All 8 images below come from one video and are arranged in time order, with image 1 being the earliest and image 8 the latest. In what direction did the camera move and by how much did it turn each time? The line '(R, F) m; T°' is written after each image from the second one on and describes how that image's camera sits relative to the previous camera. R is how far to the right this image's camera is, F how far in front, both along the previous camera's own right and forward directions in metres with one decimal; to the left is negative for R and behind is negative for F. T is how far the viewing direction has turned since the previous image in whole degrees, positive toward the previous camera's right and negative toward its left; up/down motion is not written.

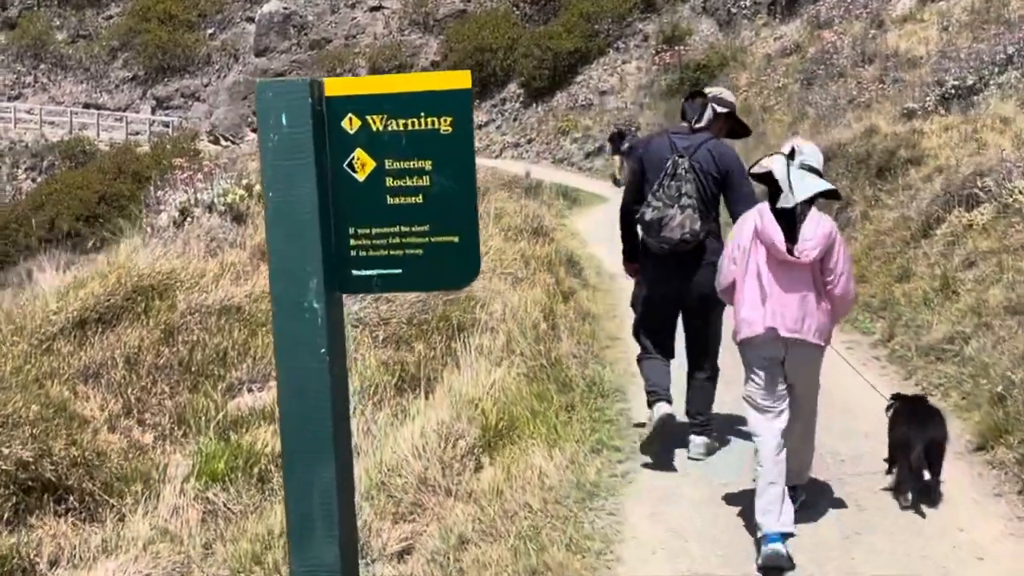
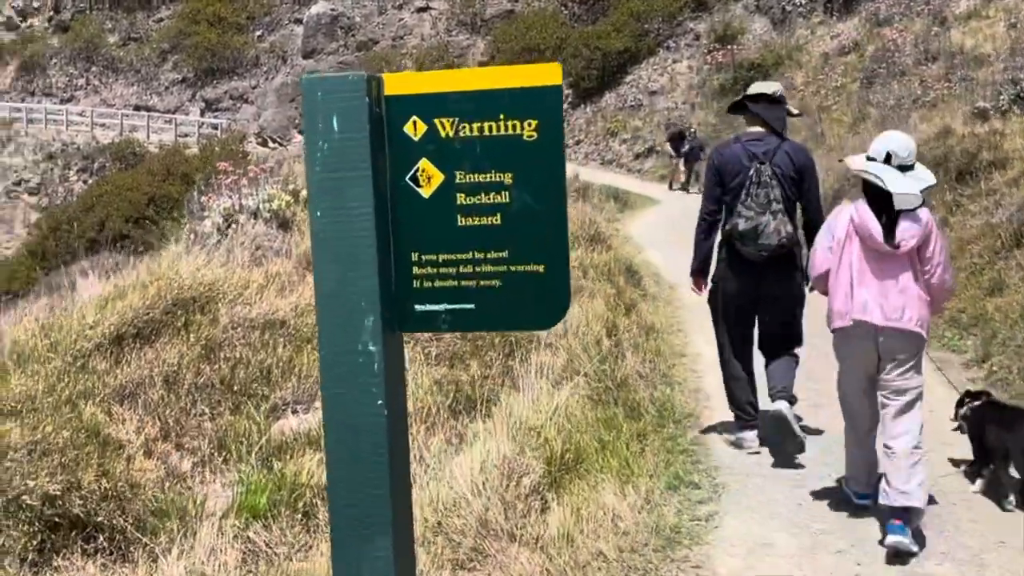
(-0.1, +0.5) m; -3°
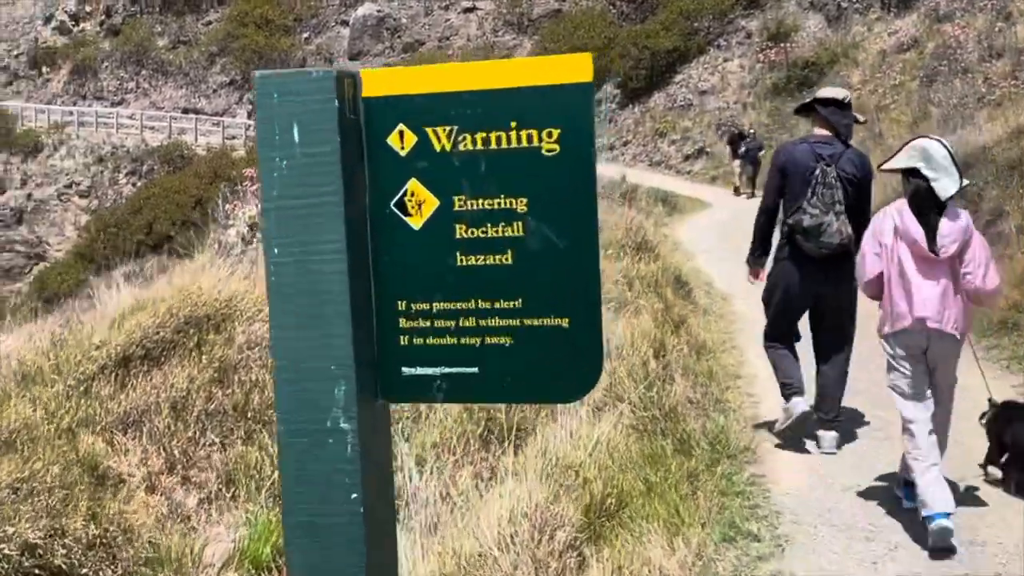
(+0.1, +0.5) m; -3°
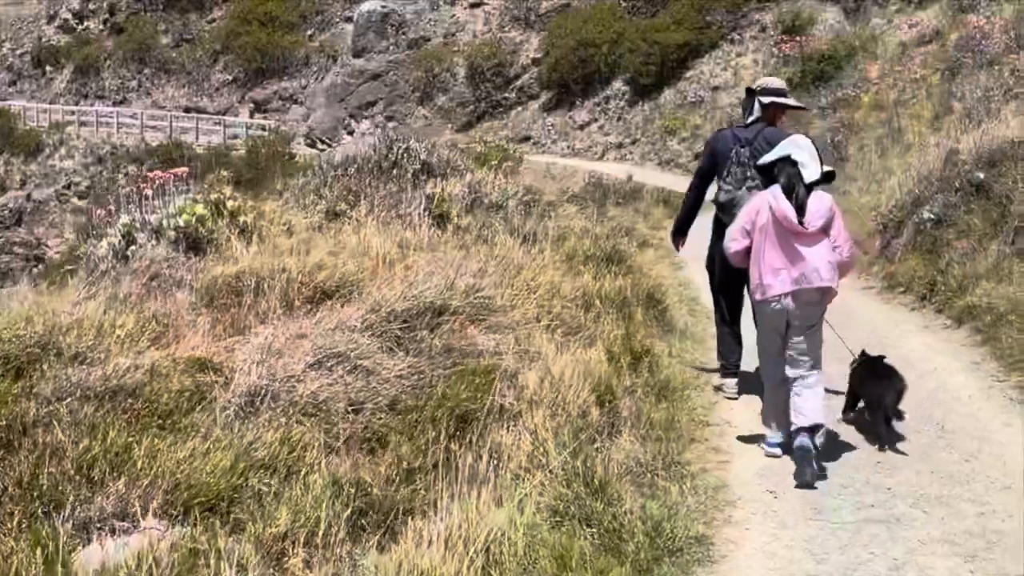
(+0.6, +1.4) m; -1°
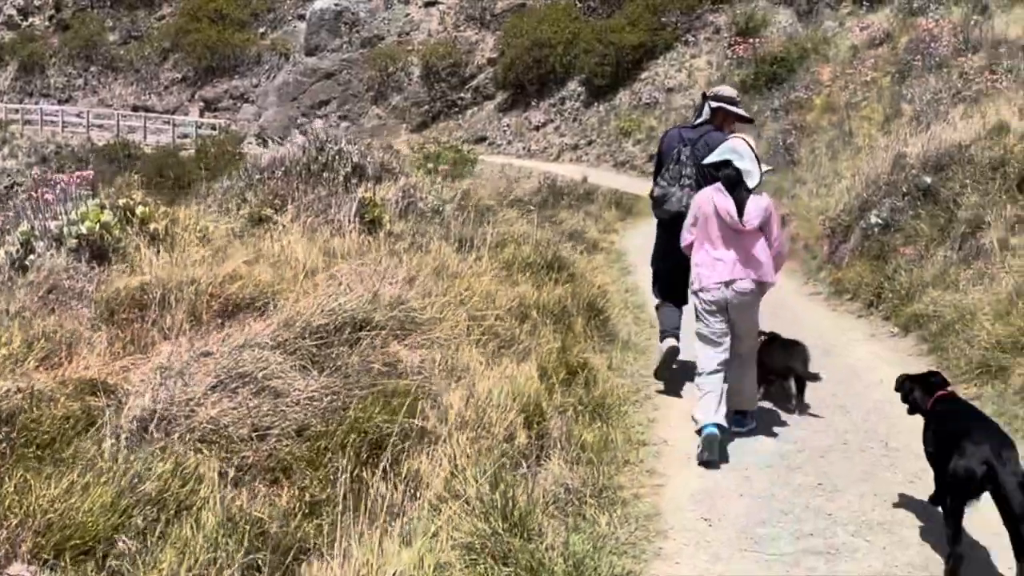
(+0.2, +0.3) m; +2°
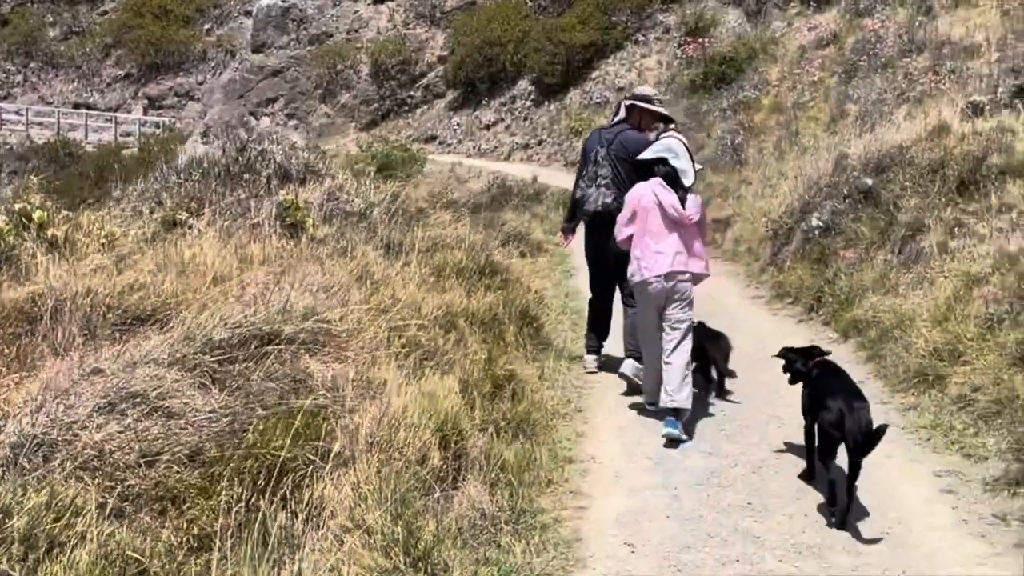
(+0.2, +0.3) m; +3°
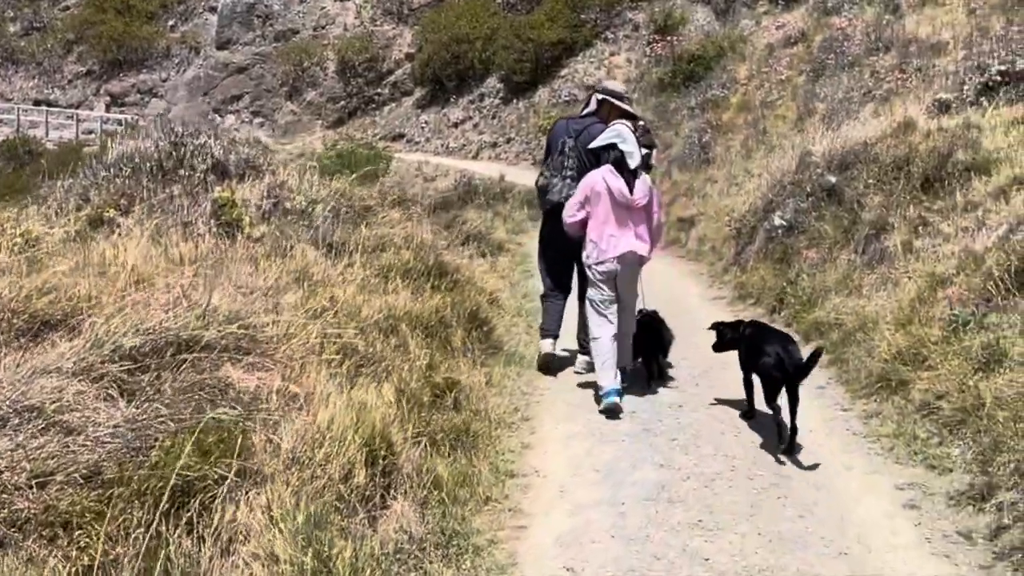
(+0.2, +0.3) m; +2°
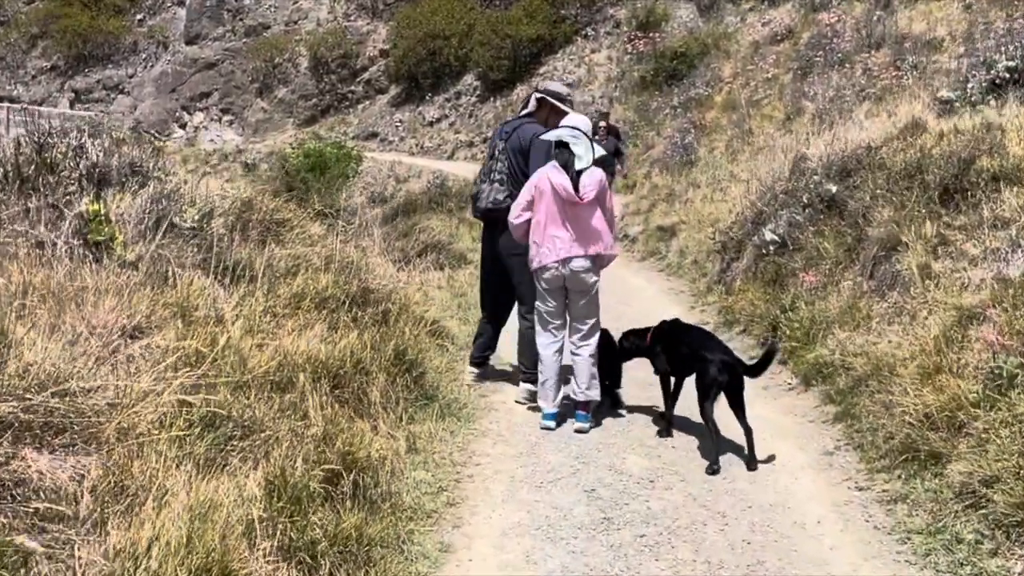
(+0.3, +1.3) m; +1°
